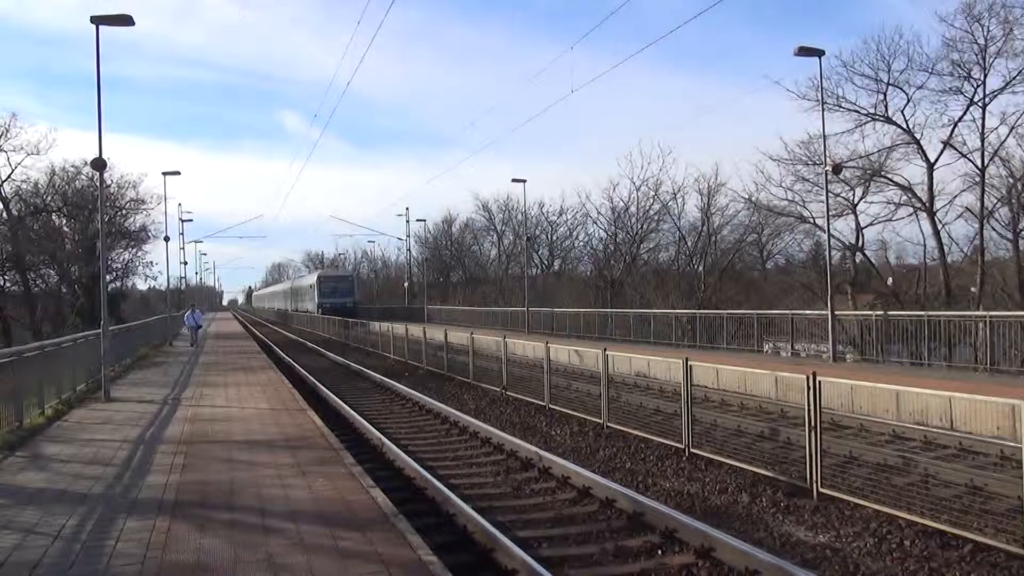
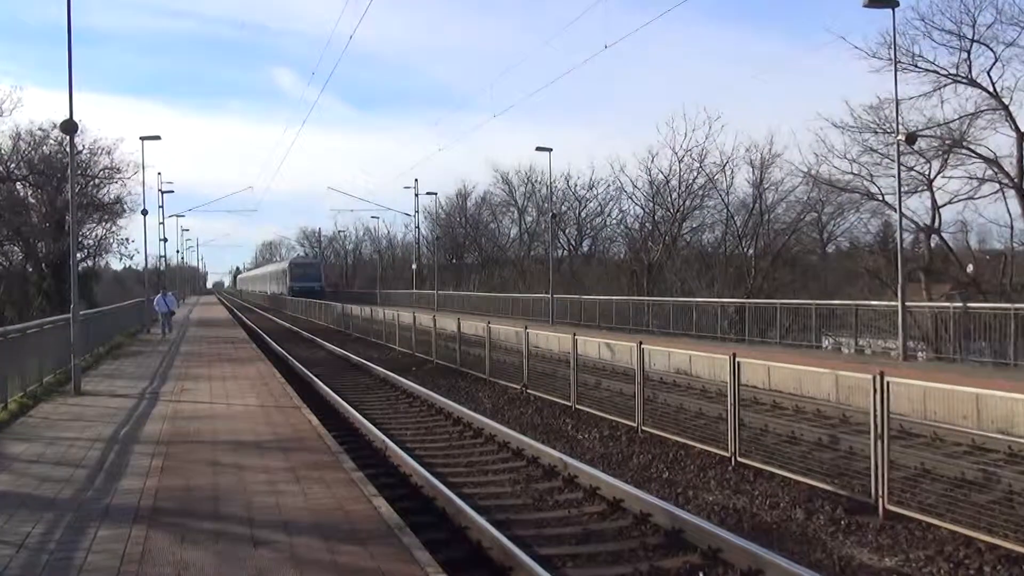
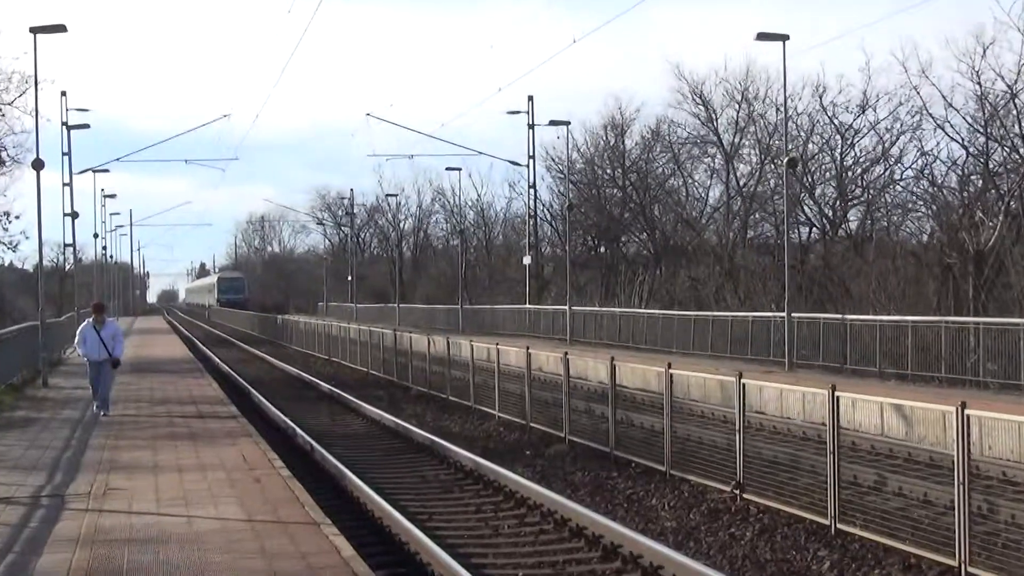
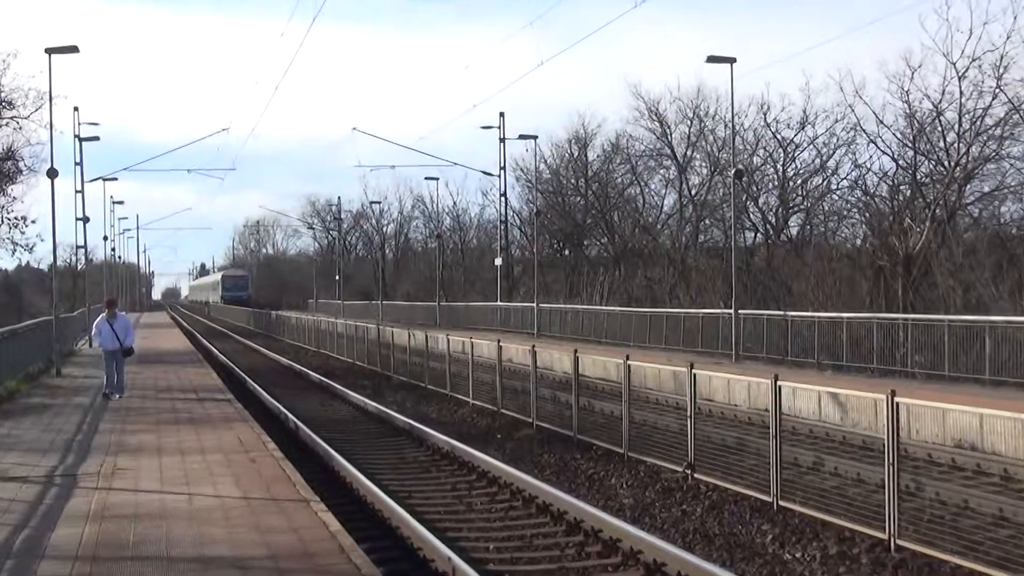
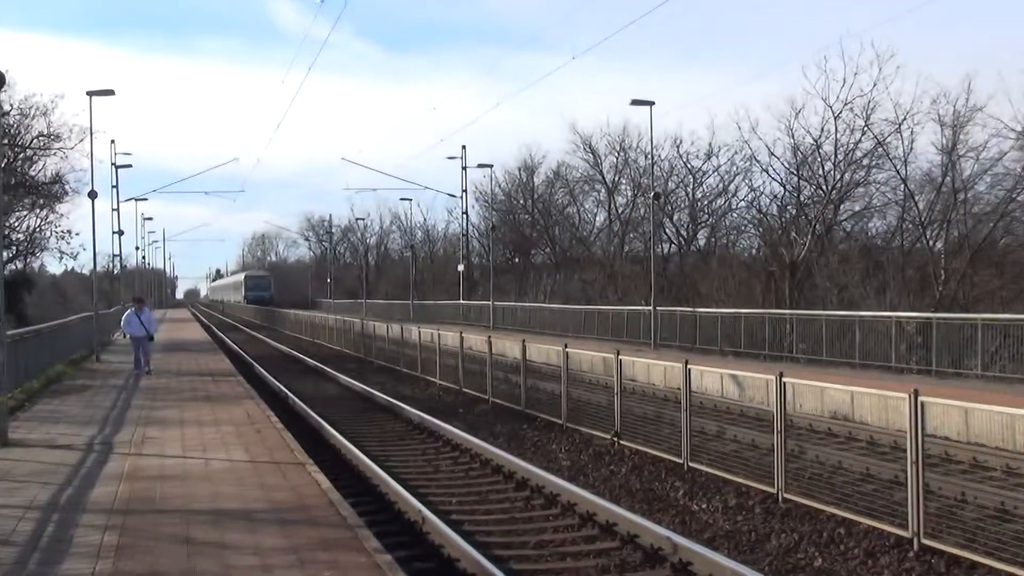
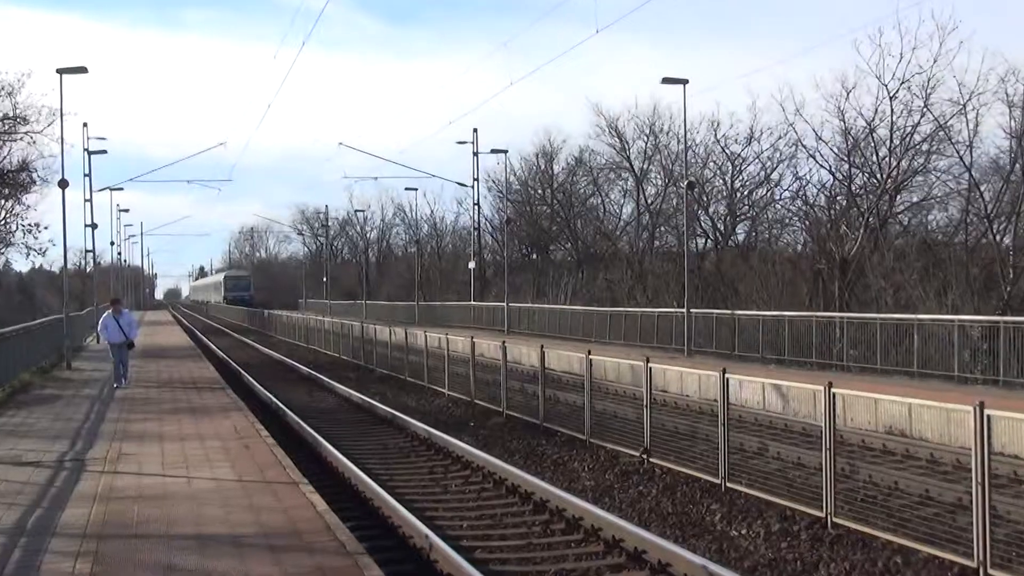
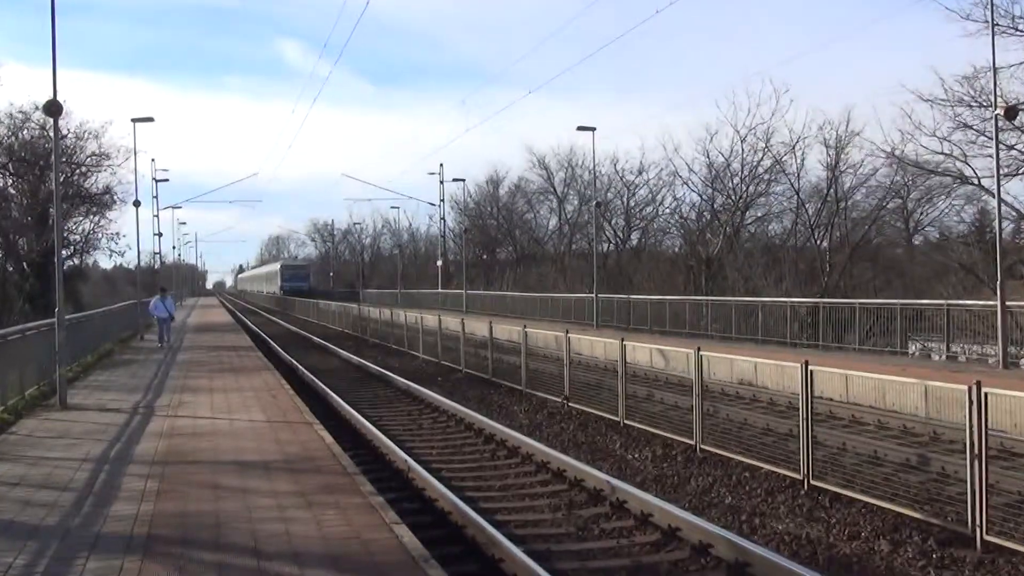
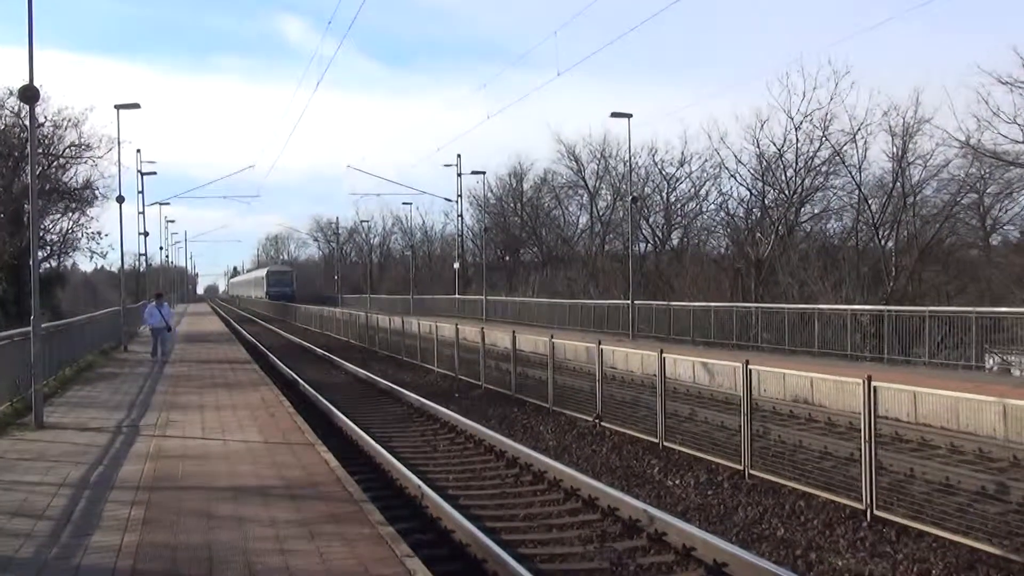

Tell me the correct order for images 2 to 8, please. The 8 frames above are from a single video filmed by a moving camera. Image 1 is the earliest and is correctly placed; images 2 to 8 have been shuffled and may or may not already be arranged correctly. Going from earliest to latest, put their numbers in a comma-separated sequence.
2, 7, 8, 5, 6, 4, 3
